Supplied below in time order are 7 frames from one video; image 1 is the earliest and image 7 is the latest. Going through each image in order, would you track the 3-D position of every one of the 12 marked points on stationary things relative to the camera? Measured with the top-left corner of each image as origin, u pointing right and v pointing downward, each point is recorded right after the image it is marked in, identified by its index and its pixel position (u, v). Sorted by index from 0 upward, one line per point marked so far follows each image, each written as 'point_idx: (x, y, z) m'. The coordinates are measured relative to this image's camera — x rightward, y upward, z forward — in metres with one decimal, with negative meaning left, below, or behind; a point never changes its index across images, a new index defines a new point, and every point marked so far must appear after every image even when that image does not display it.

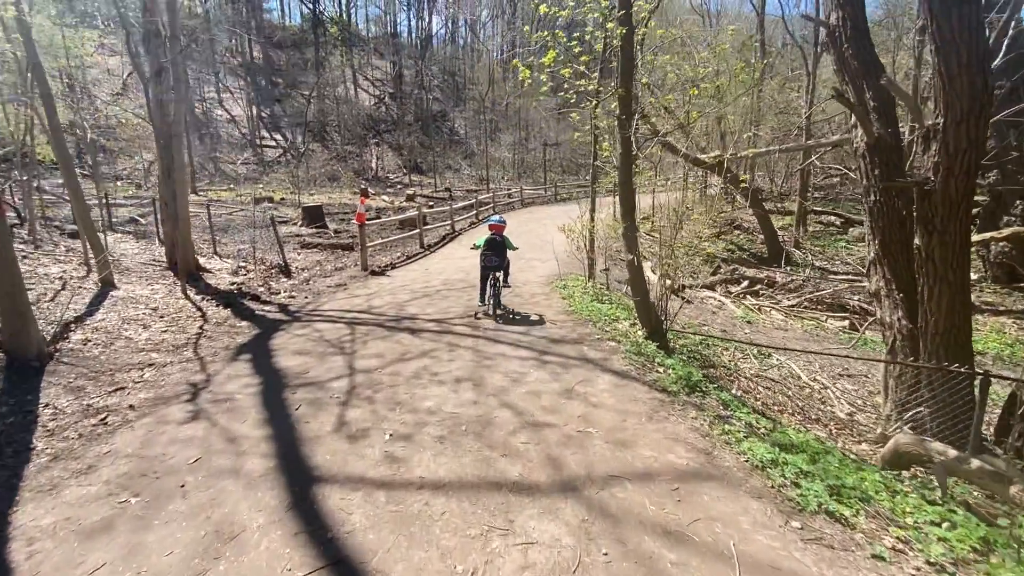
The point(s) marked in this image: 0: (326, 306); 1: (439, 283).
0: (-2.5, -0.2, +6.3) m
1: (-1.2, +0.1, +7.6) m
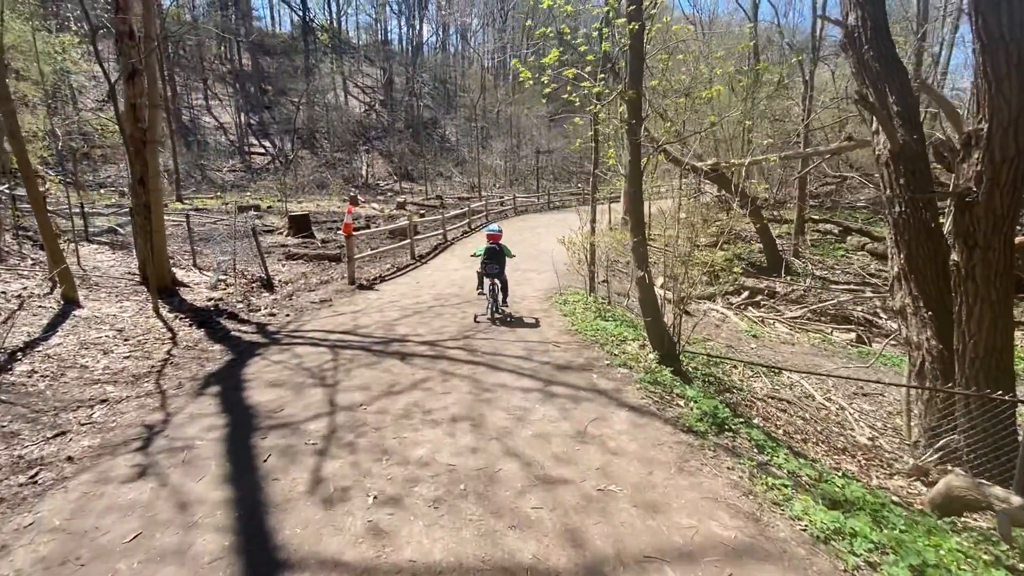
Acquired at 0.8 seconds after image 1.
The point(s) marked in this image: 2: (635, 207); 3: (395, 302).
0: (-2.6, -0.5, +5.8) m
1: (-1.3, -0.1, +7.2) m
2: (+1.2, +0.7, +4.4) m
3: (-1.8, -0.2, +6.9) m
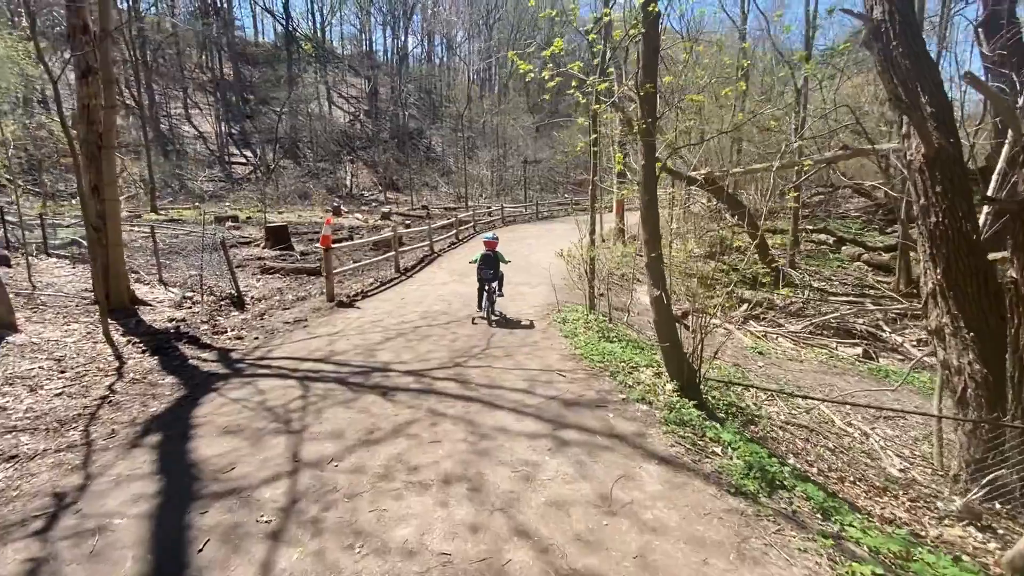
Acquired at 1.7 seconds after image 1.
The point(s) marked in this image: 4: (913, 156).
0: (-2.6, -0.7, +5.1) m
1: (-1.4, -0.4, +6.6) m
2: (+1.2, +0.5, +3.9) m
3: (-1.8, -0.5, +6.3) m
4: (+3.9, +1.3, +4.5) m
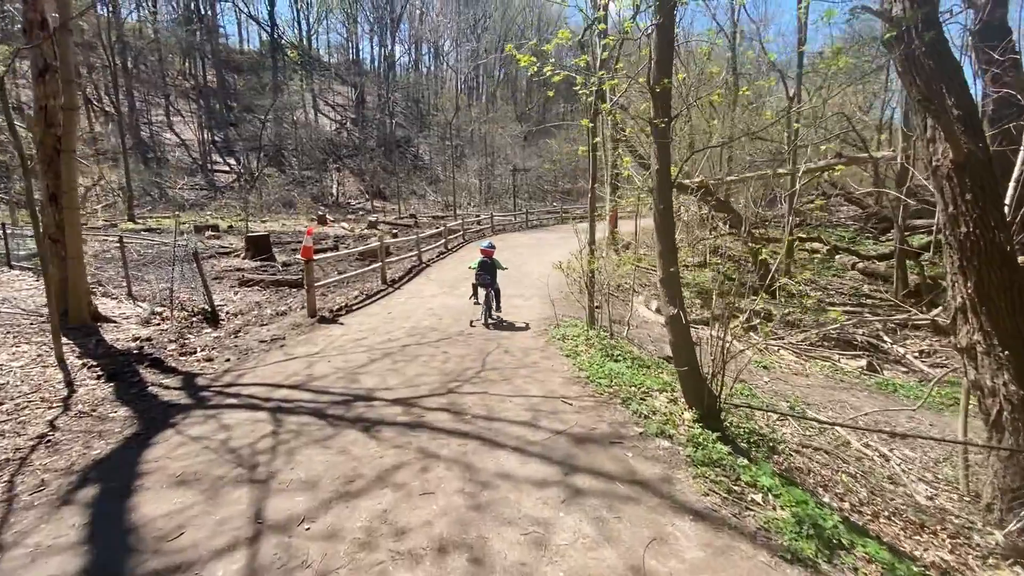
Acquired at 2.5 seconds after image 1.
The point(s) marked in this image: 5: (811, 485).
0: (-2.6, -0.9, +4.6) m
1: (-1.4, -0.6, +6.1) m
2: (+1.2, +0.4, +3.5) m
3: (-1.9, -0.7, +5.8) m
4: (+3.9, +1.2, +4.2) m
5: (+2.3, -1.5, +3.5) m
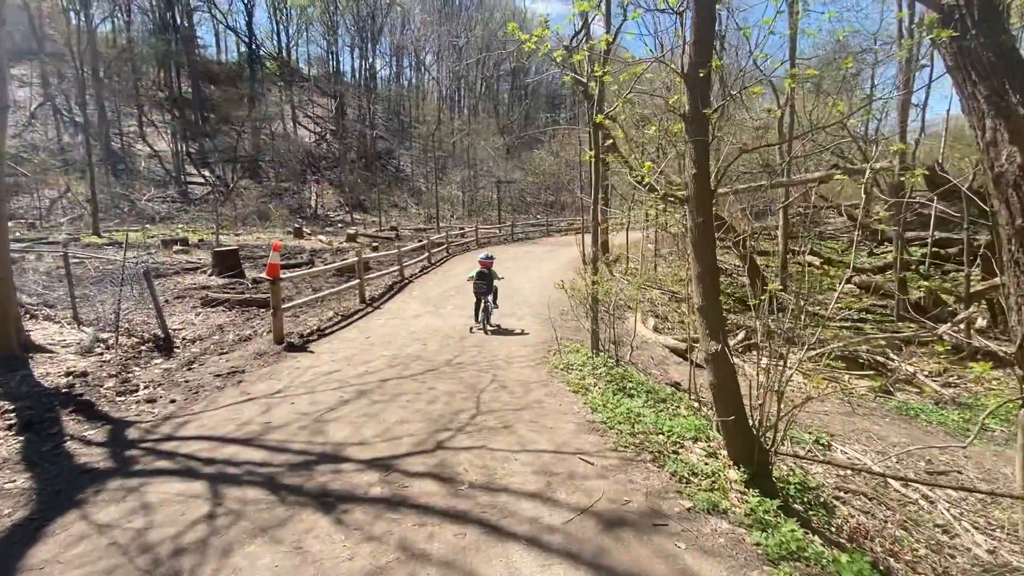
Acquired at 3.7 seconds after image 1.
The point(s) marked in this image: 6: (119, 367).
0: (-2.6, -1.1, +3.8) m
1: (-1.5, -0.9, +5.3) m
2: (+1.2, +0.2, +2.8) m
3: (-1.9, -0.9, +5.0) m
4: (+3.9, +1.0, +3.7) m
5: (+2.4, -1.7, +2.9) m
6: (-4.9, -1.0, +5.8) m
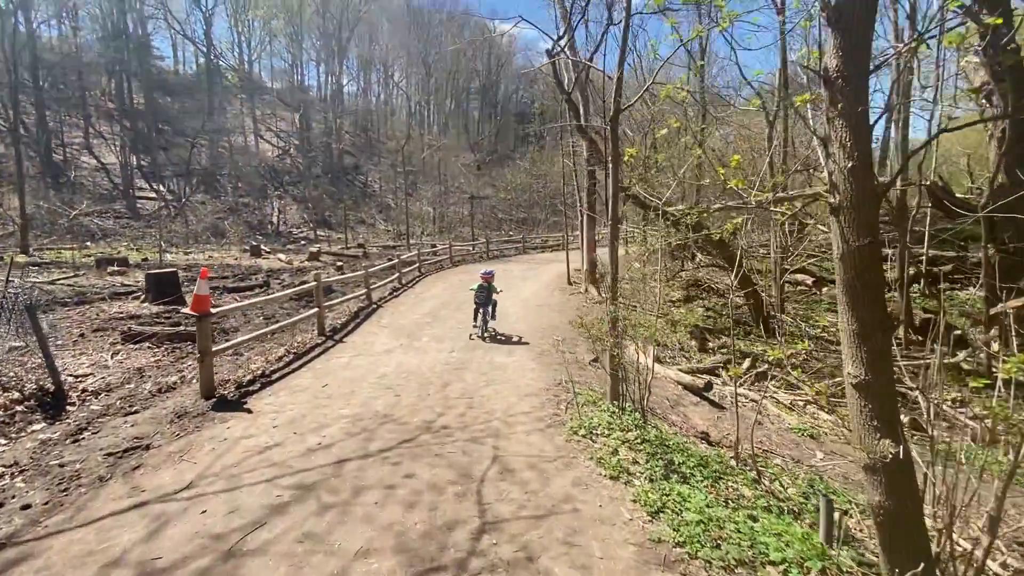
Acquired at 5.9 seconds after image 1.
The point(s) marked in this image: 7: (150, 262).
0: (-2.5, -1.5, +2.4) m
1: (-1.5, -1.2, +4.0) m
2: (+1.4, 0.0, +1.7) m
3: (-1.9, -1.3, +3.7) m
4: (+4.0, +0.7, +2.7) m
5: (+2.5, -1.9, +1.8) m
6: (-4.9, -1.4, +4.2) m
7: (-14.5, +1.0, +18.4) m
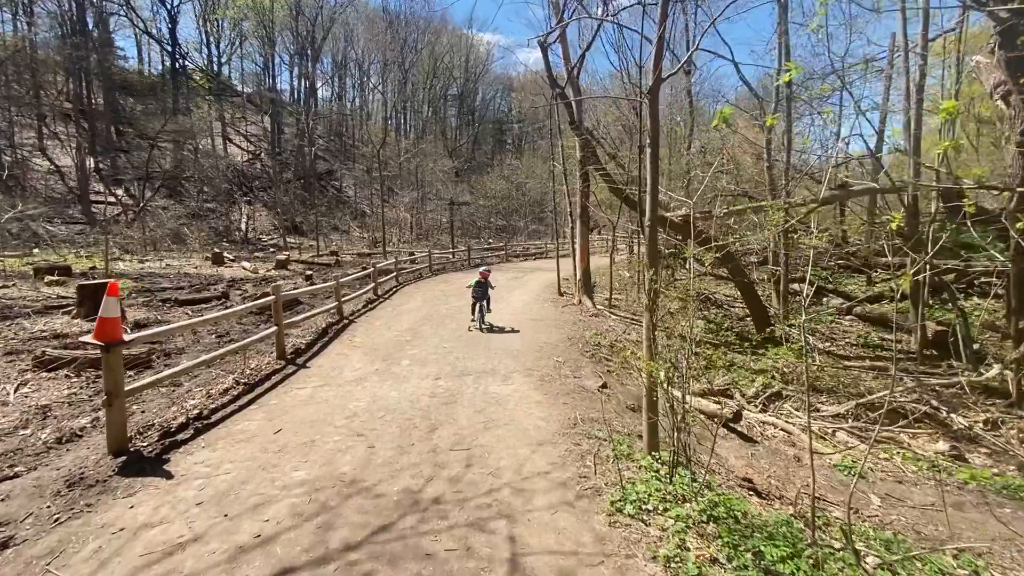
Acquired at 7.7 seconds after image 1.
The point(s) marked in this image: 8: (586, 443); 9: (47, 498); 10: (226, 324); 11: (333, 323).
0: (-2.3, -1.6, +1.2) m
1: (-1.4, -1.4, +2.9) m
2: (+1.6, -0.1, +0.8) m
3: (-1.8, -1.4, +2.5) m
4: (+4.1, +0.6, +1.9) m
5: (+2.7, -2.0, +0.9) m
6: (-4.8, -1.6, +2.9) m
7: (-15.1, +0.6, +16.6) m
8: (+0.6, -1.3, +3.8) m
9: (-3.2, -1.5, +3.2) m
10: (-5.6, -0.7, +9.0) m
11: (-3.4, -0.7, +8.7) m
